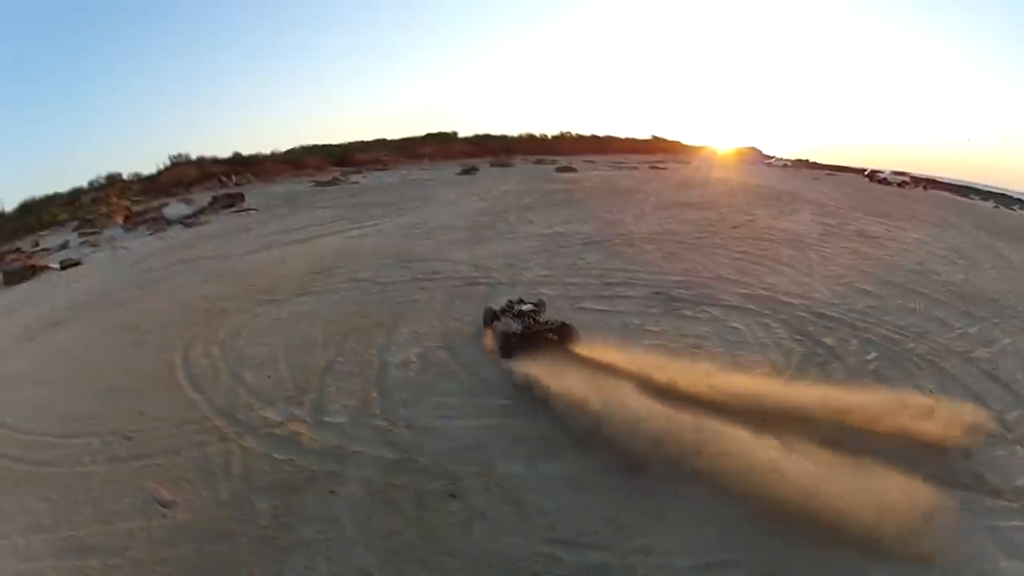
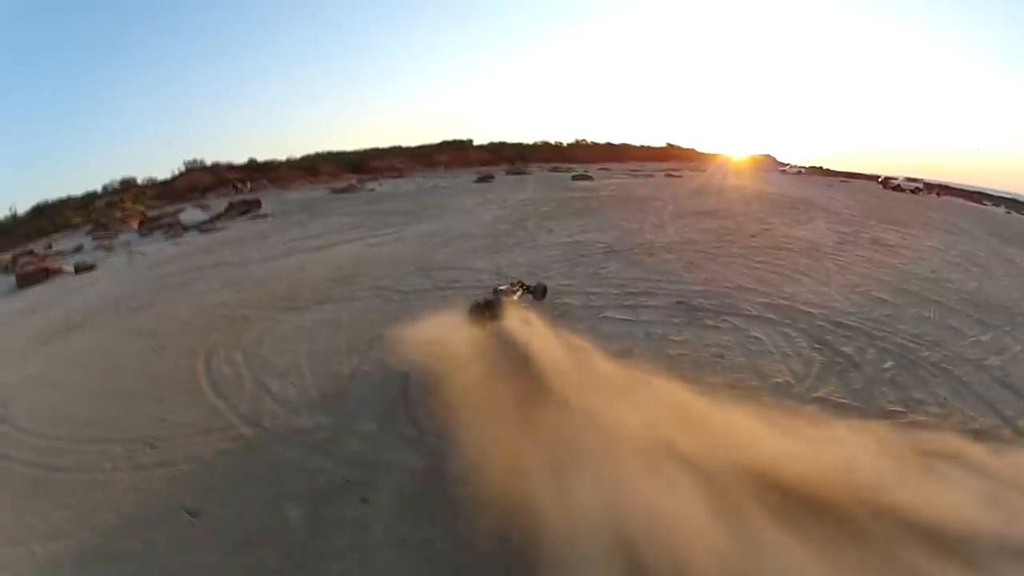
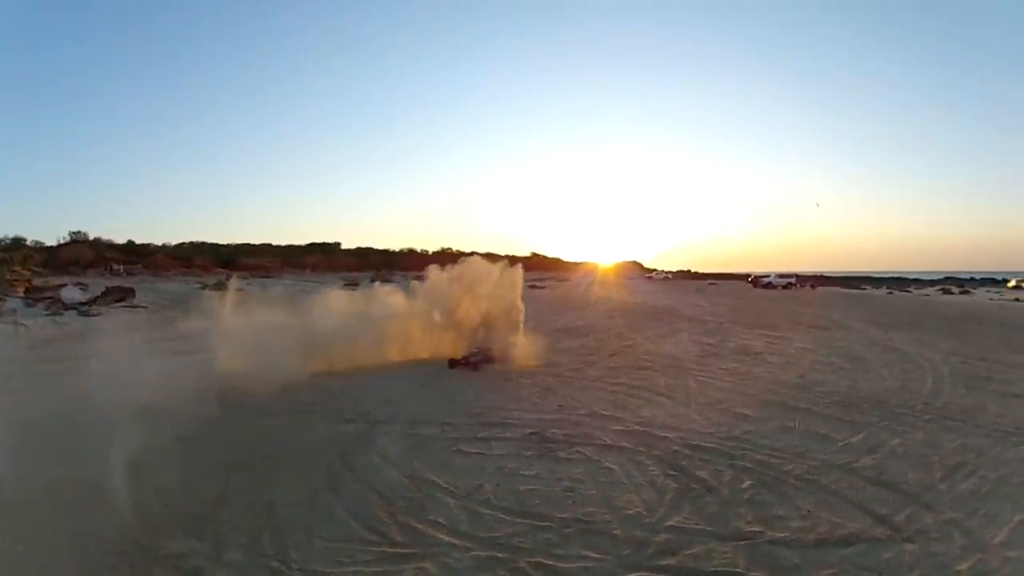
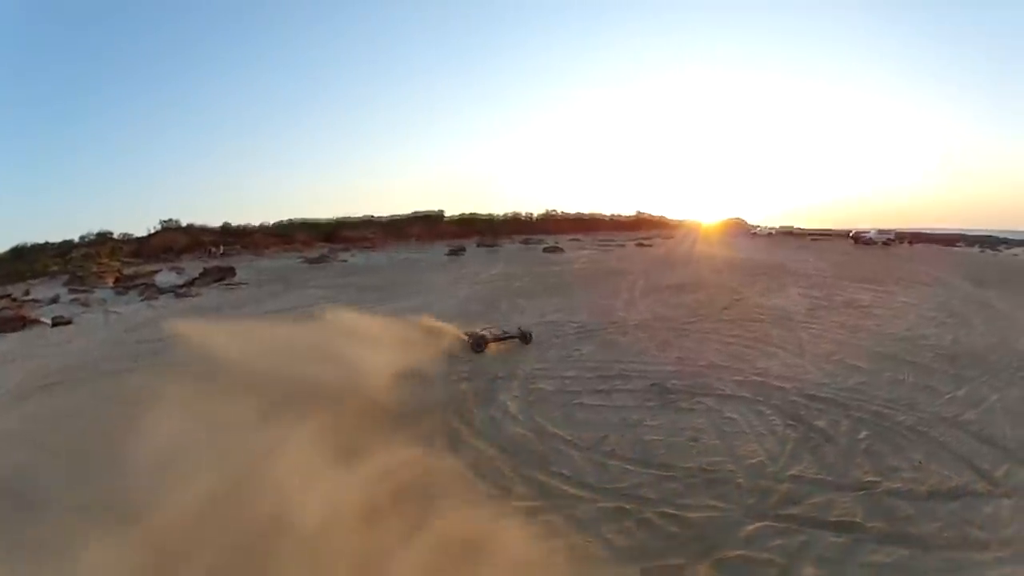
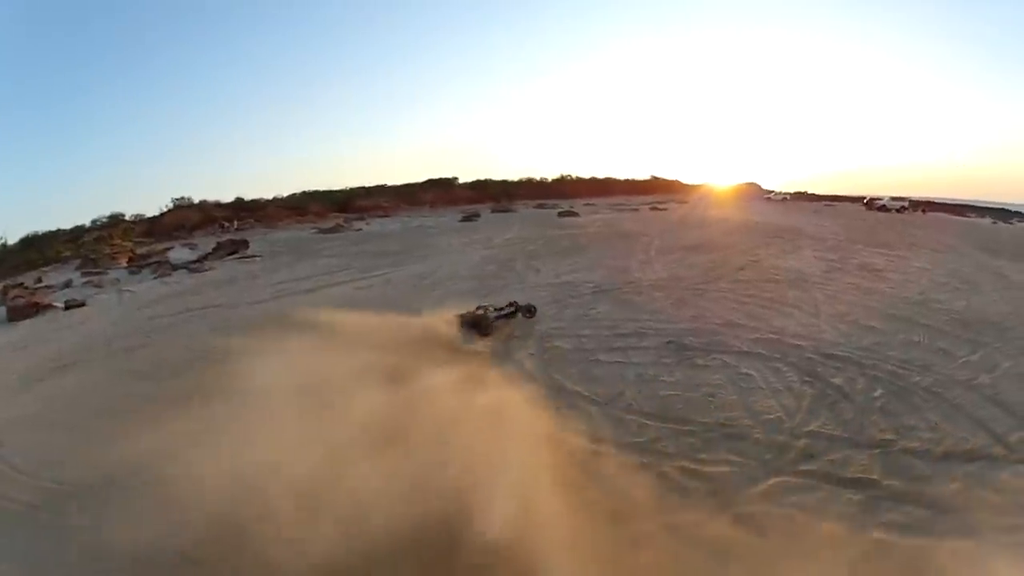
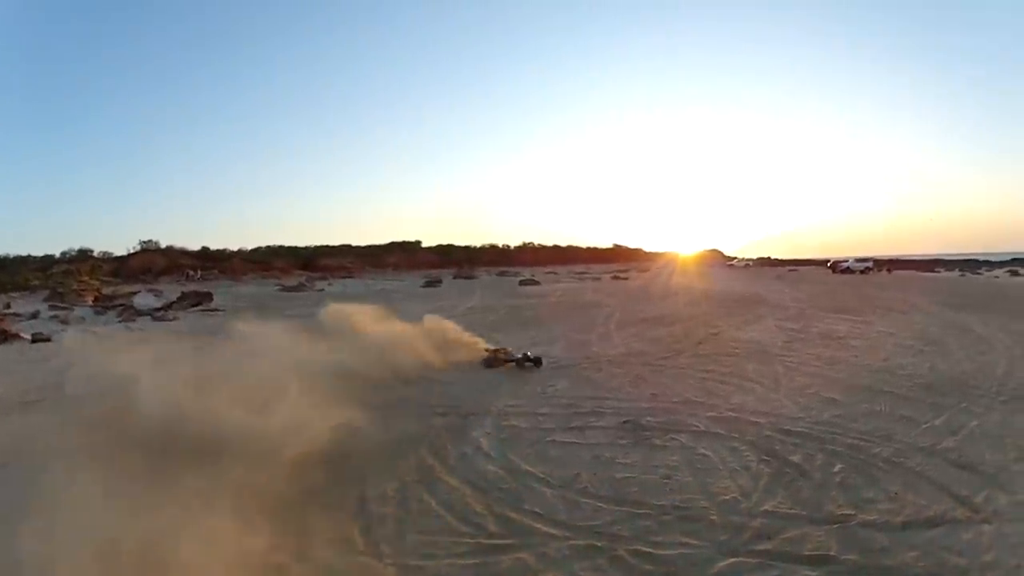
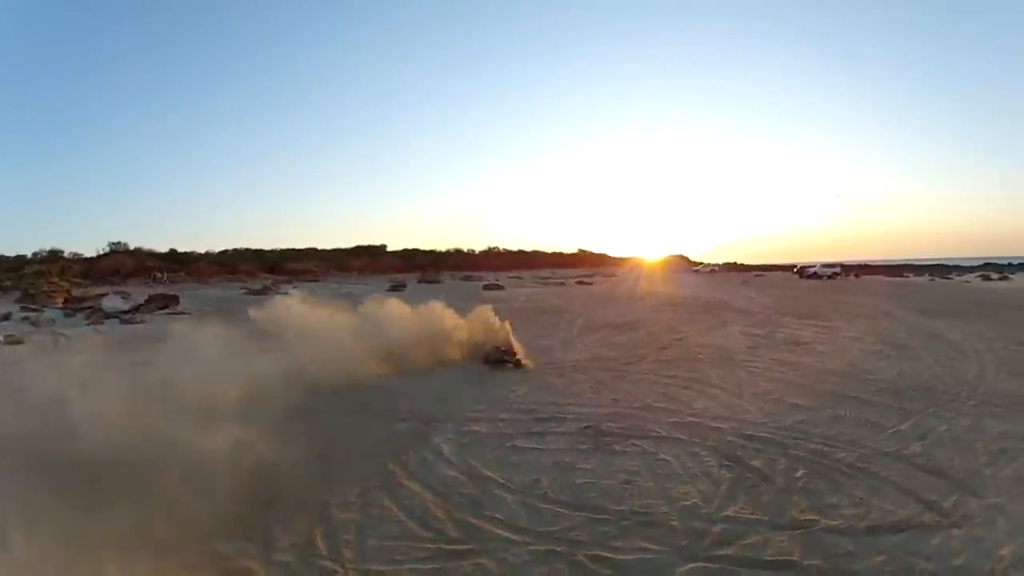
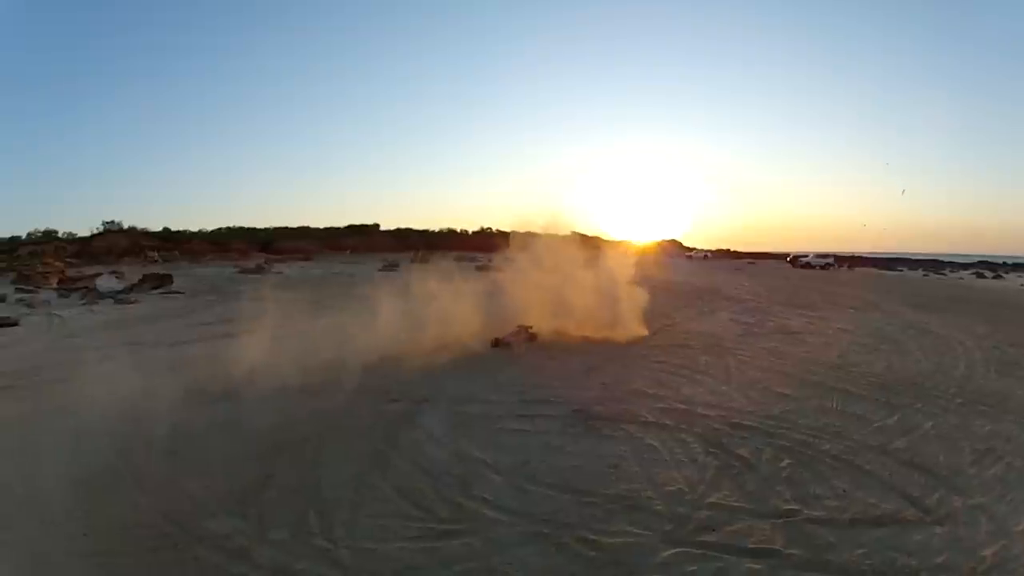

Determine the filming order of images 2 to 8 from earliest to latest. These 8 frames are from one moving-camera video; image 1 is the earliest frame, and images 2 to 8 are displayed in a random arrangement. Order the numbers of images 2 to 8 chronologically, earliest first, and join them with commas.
2, 5, 4, 6, 7, 3, 8
